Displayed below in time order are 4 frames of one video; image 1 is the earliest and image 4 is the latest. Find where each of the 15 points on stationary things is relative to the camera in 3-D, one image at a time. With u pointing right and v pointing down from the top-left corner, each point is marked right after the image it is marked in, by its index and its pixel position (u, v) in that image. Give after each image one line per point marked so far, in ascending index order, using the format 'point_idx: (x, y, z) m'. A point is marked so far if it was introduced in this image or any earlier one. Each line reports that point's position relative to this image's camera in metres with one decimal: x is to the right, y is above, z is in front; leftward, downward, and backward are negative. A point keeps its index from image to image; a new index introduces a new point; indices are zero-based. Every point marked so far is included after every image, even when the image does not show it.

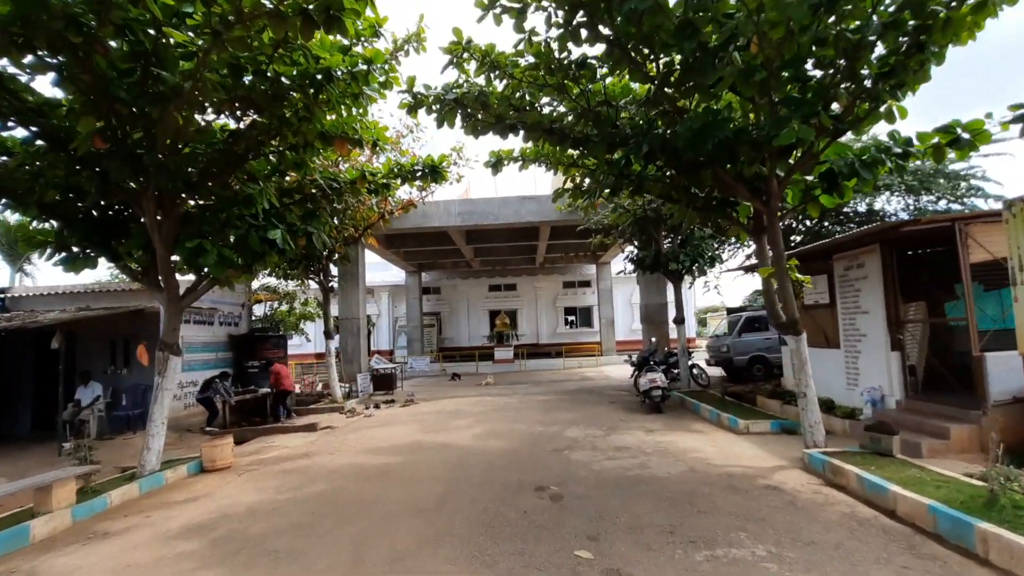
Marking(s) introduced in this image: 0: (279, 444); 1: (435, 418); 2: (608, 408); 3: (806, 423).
0: (-3.8, -2.6, +8.7) m
1: (-1.4, -2.4, +9.9) m
2: (+1.8, -2.3, +9.9) m
3: (+3.3, -1.5, +5.9) m
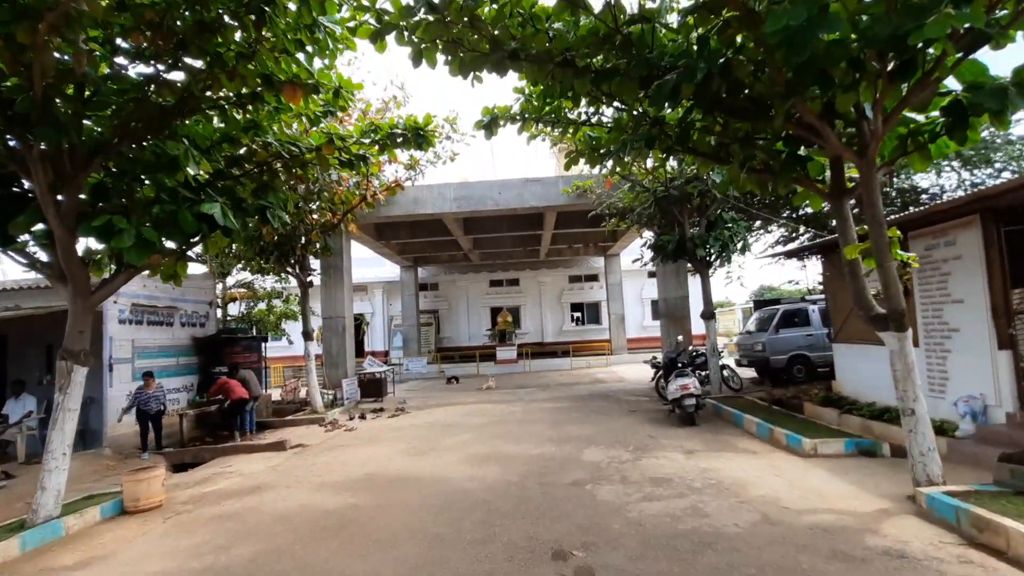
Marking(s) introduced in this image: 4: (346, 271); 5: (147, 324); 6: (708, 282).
0: (-3.8, -2.5, +7.2) m
1: (-1.4, -2.3, +8.3) m
2: (+1.9, -2.1, +8.4) m
3: (+3.4, -1.4, +4.4) m
4: (-4.2, +0.4, +13.2) m
5: (-6.8, -0.7, +9.7) m
6: (+3.8, +0.1, +10.1) m
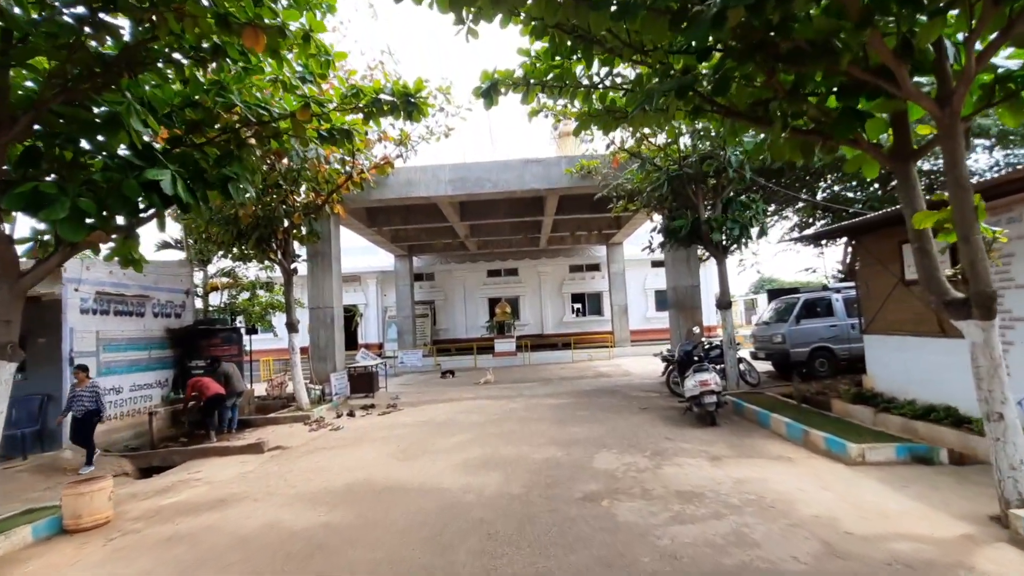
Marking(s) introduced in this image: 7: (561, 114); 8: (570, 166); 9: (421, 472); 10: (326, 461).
0: (-3.8, -2.3, +6.4) m
1: (-1.4, -2.1, +7.6) m
2: (+1.9, -1.9, +7.6) m
3: (+3.4, -1.2, +3.6) m
4: (-4.2, +0.7, +12.4) m
5: (-6.8, -0.4, +8.9) m
6: (+3.8, +0.4, +9.3) m
7: (+0.9, +3.0, +9.1) m
8: (+1.3, +2.6, +11.3) m
9: (-1.0, -2.0, +5.6) m
10: (-2.3, -2.1, +6.4) m
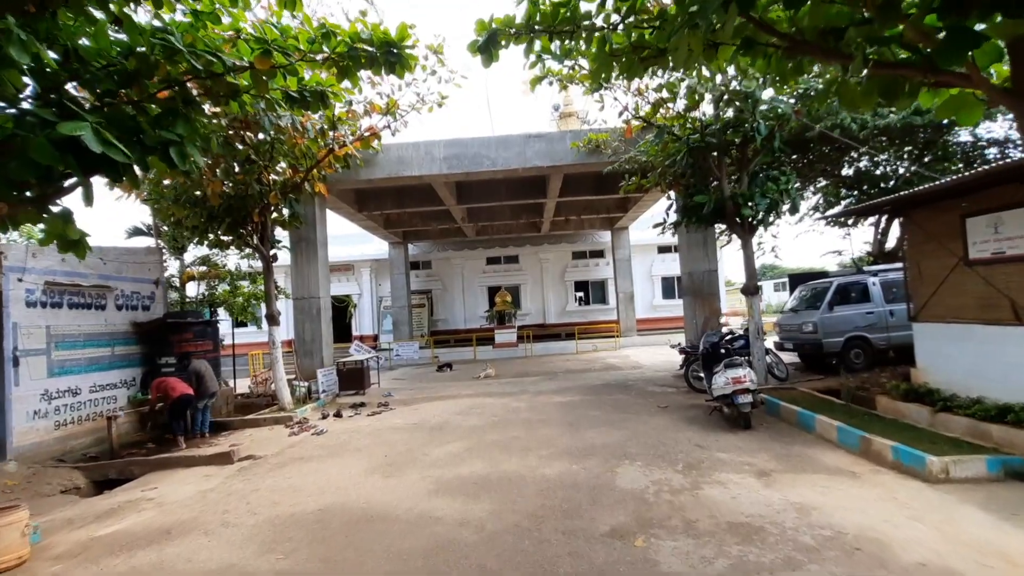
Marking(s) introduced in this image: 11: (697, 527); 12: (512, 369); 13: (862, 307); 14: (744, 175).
0: (-3.7, -2.2, +5.5) m
1: (-1.3, -1.9, +6.7) m
2: (+1.9, -1.7, +6.7) m
3: (+3.4, -1.1, +2.7) m
4: (-4.2, +1.0, +11.4) m
5: (-6.7, -0.3, +8.0) m
6: (+3.8, +0.6, +8.4) m
7: (+0.9, +3.3, +8.1) m
8: (+1.3, +2.9, +10.3) m
9: (-0.9, -1.8, +4.6) m
10: (-2.2, -2.0, +5.5) m
11: (+1.2, -1.6, +3.5) m
12: (0.0, -2.1, +13.6) m
13: (+5.8, -0.3, +8.7) m
14: (+3.7, +1.8, +8.5) m
